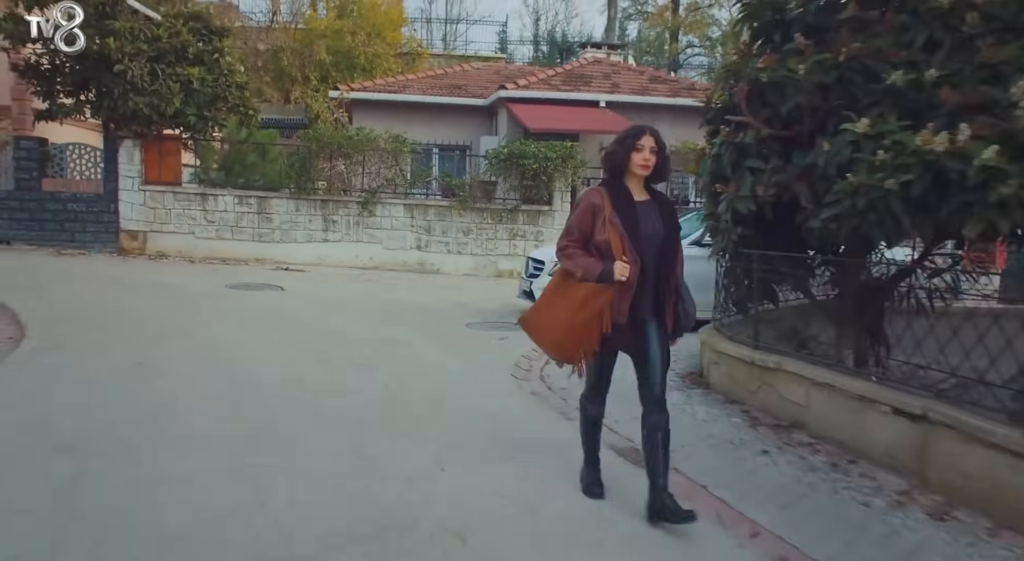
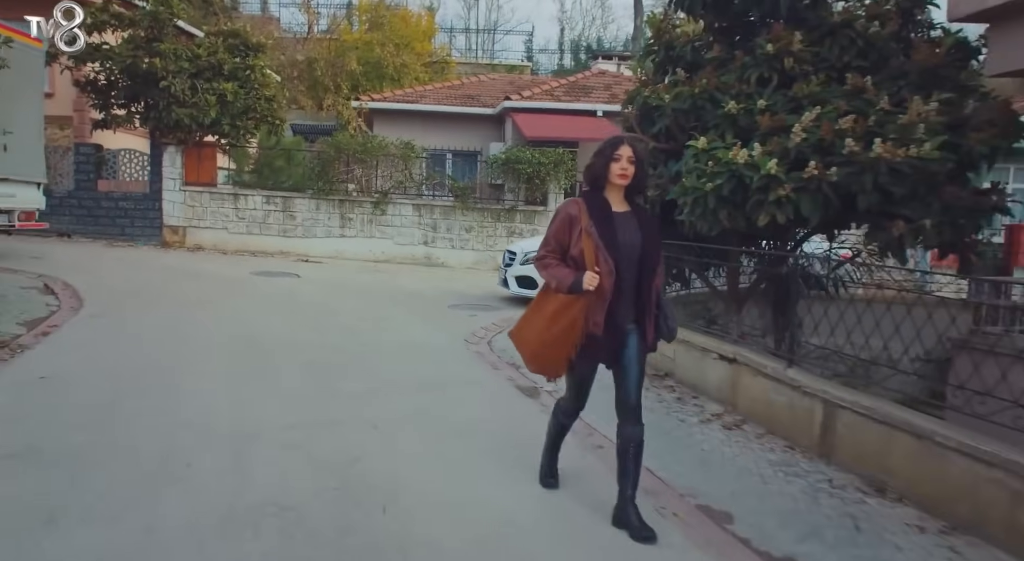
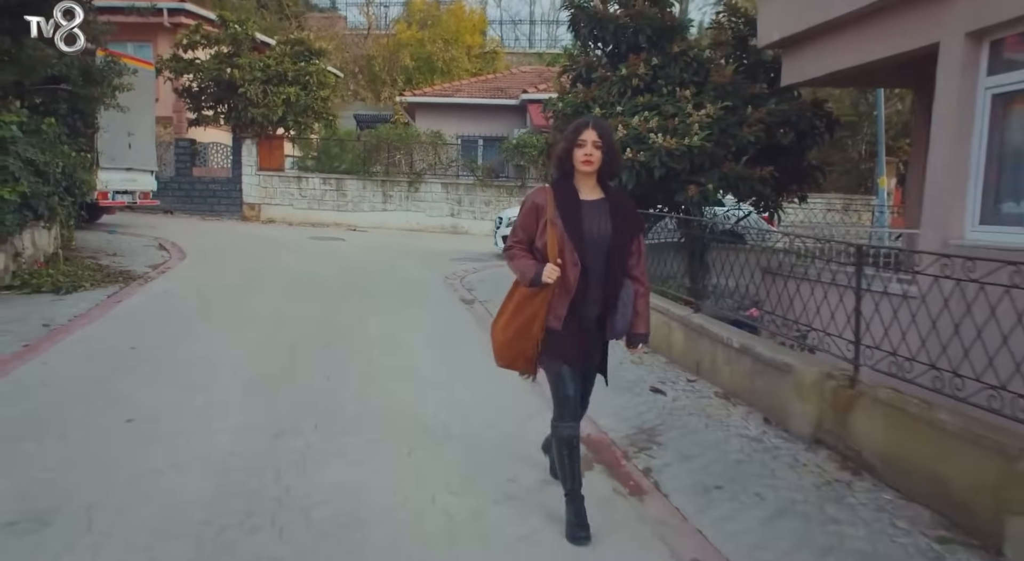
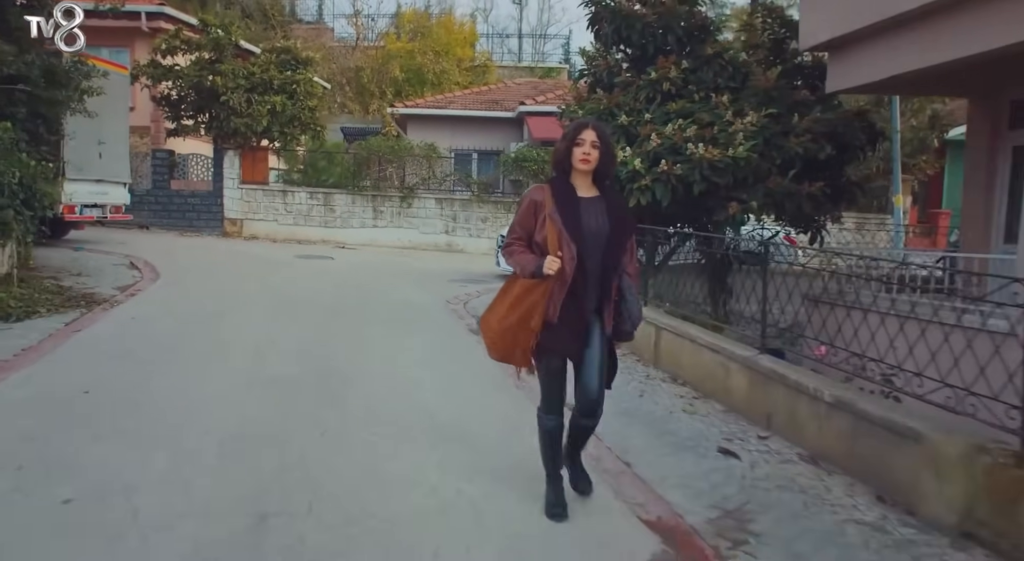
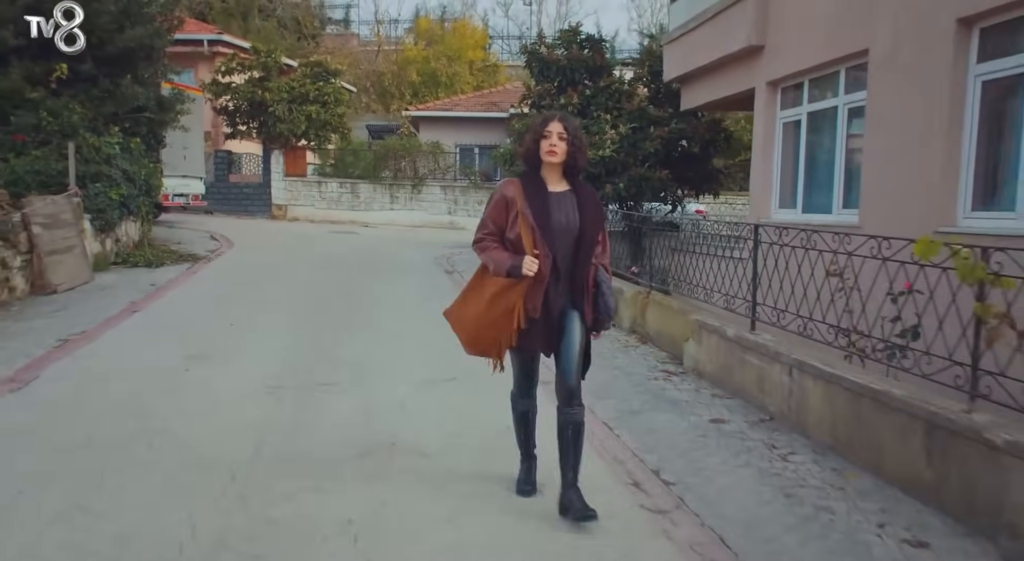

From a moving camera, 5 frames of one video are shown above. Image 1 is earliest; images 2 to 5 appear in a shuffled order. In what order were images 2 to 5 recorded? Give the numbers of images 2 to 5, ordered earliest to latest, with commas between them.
2, 4, 3, 5
